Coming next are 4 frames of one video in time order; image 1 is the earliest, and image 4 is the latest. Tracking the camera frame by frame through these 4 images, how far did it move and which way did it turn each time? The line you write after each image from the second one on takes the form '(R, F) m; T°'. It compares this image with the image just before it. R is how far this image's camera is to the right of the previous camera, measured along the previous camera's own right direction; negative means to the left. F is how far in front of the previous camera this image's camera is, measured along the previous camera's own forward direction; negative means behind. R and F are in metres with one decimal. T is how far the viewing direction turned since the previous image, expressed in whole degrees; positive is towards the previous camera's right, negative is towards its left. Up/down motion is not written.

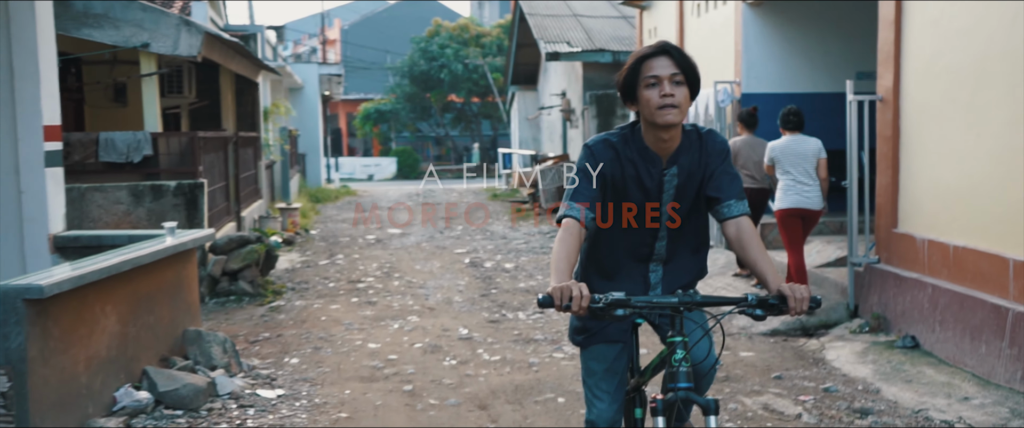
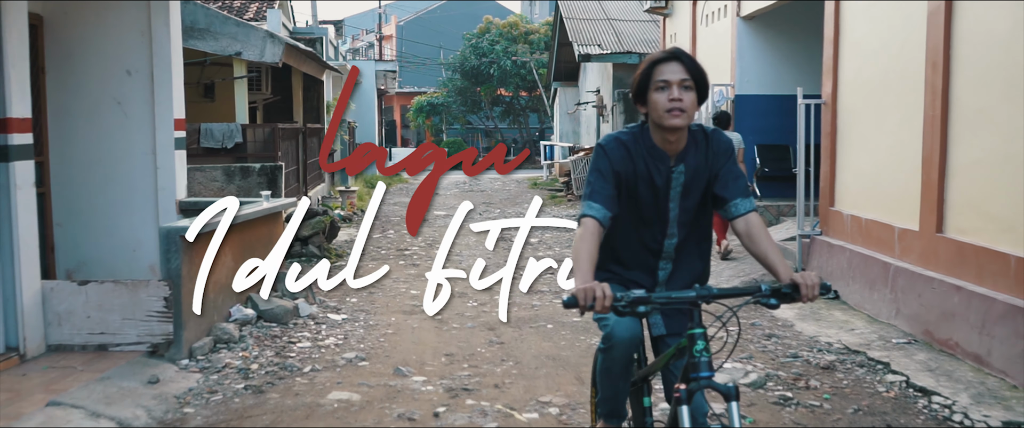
(+0.4, -1.8) m; -3°
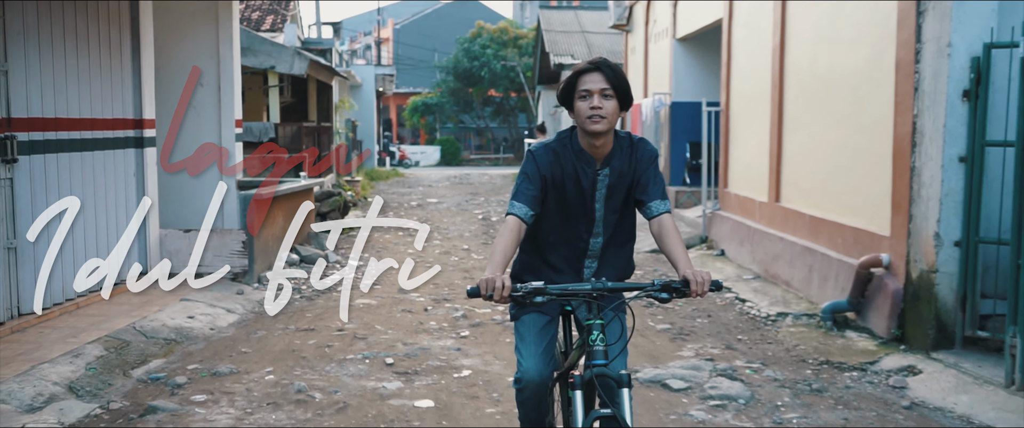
(+0.3, -2.7) m; 0°
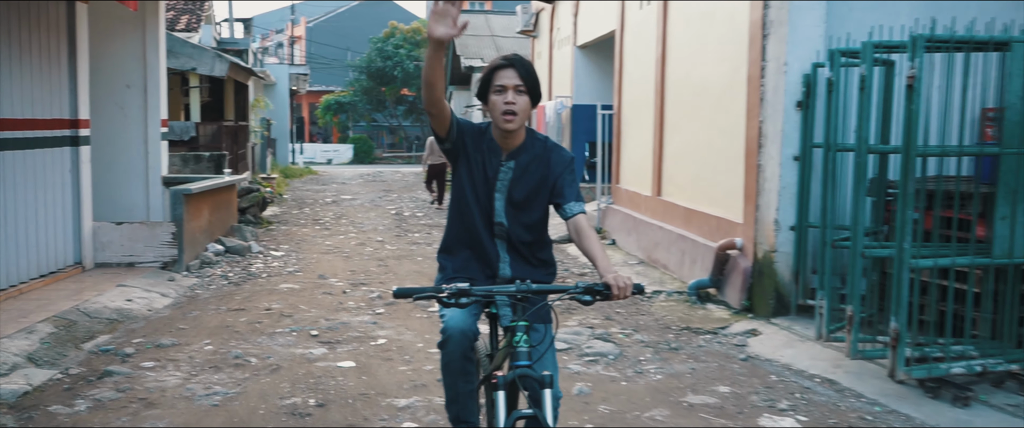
(0.0, -0.9) m; +5°
